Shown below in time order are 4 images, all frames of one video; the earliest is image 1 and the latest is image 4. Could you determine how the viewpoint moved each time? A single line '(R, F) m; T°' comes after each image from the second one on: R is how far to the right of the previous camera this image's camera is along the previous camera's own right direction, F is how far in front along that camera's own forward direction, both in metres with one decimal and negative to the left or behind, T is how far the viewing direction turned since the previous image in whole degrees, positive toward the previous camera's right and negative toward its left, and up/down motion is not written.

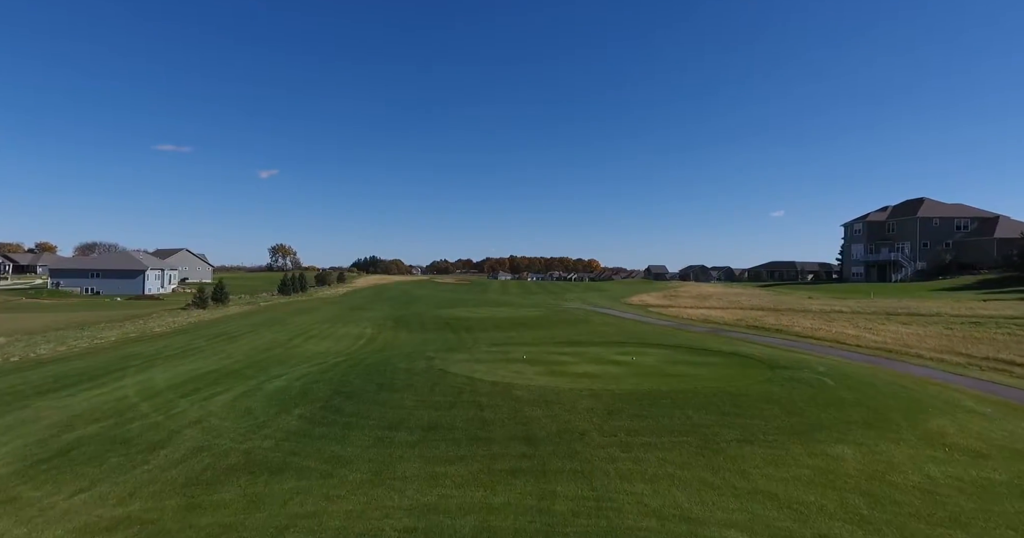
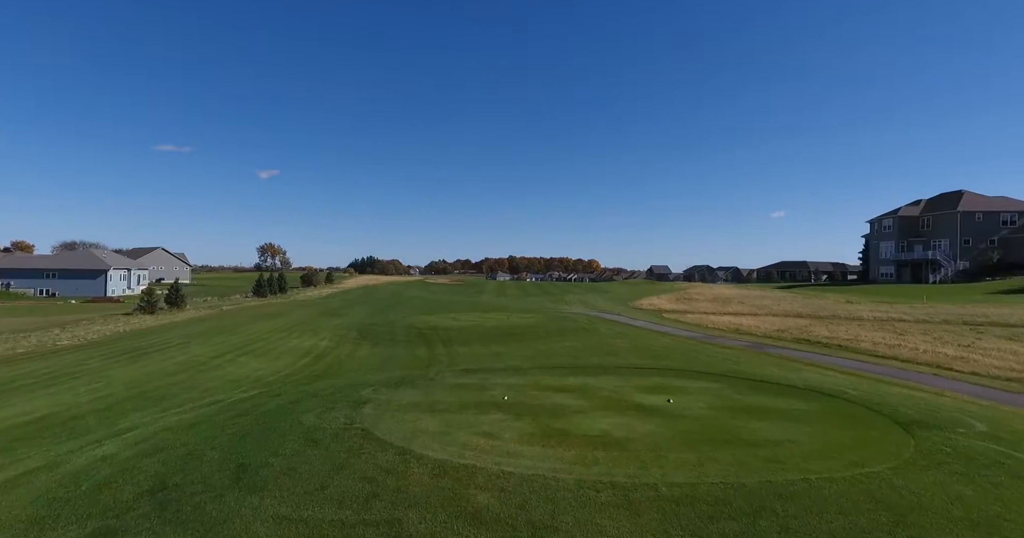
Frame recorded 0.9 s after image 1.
(+0.5, +5.0) m; 0°
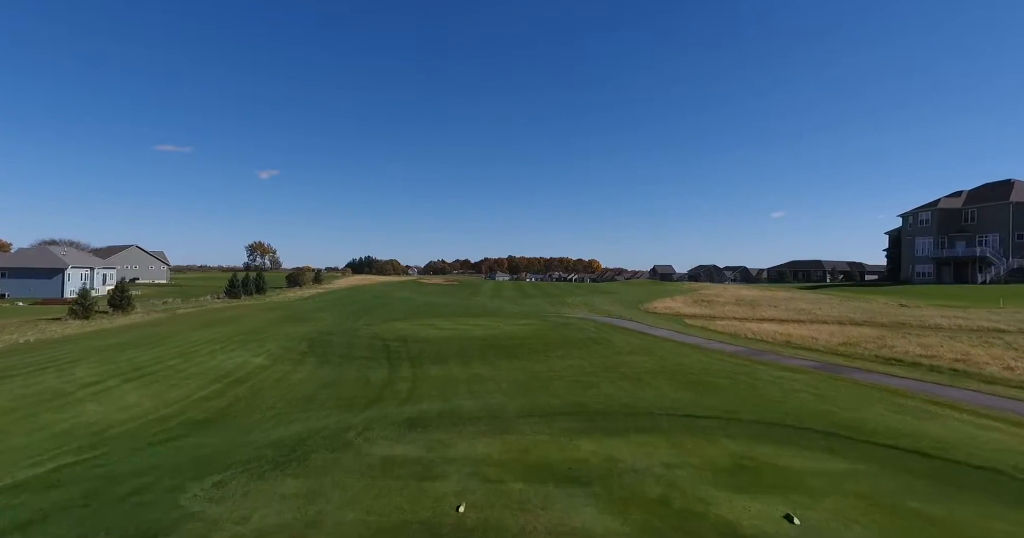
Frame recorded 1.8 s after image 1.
(+0.4, +4.9) m; 0°
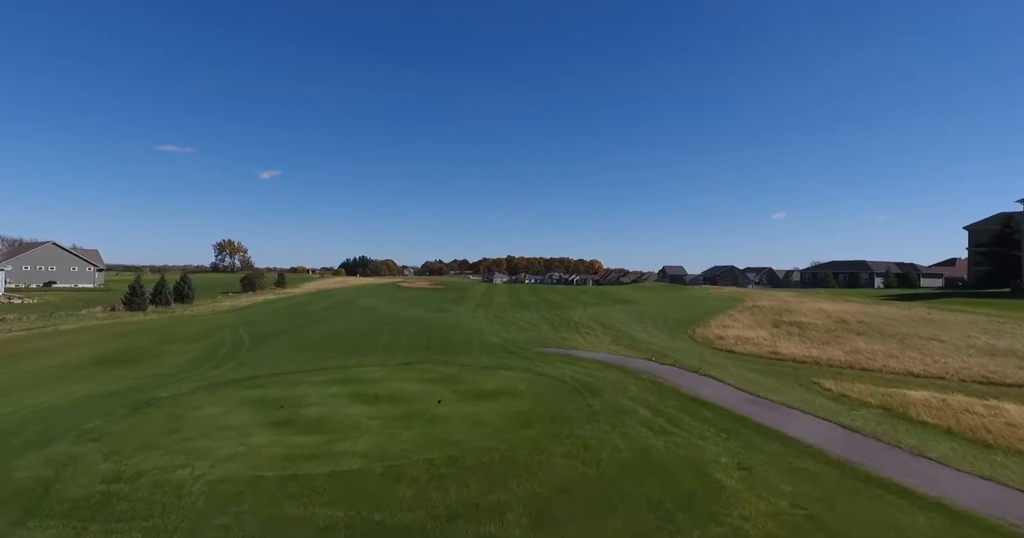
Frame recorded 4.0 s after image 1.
(+0.9, +12.7) m; 0°
